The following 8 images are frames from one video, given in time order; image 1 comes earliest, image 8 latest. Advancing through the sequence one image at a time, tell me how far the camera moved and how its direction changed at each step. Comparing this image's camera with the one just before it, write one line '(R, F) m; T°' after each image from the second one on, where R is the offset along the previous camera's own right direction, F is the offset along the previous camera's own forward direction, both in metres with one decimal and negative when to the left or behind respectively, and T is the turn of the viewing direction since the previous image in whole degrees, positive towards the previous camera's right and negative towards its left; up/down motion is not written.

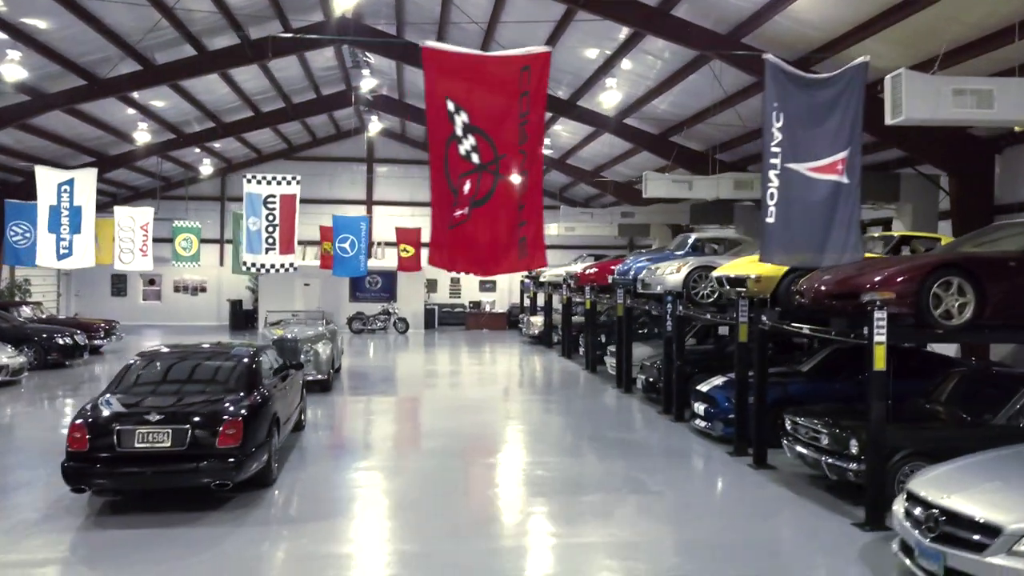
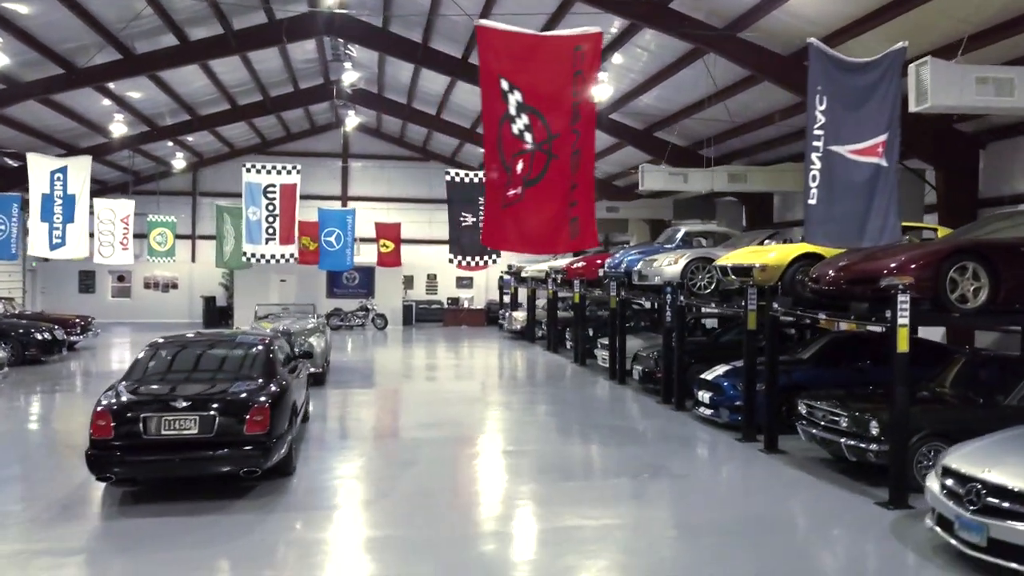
(-0.5, 0.0) m; +3°
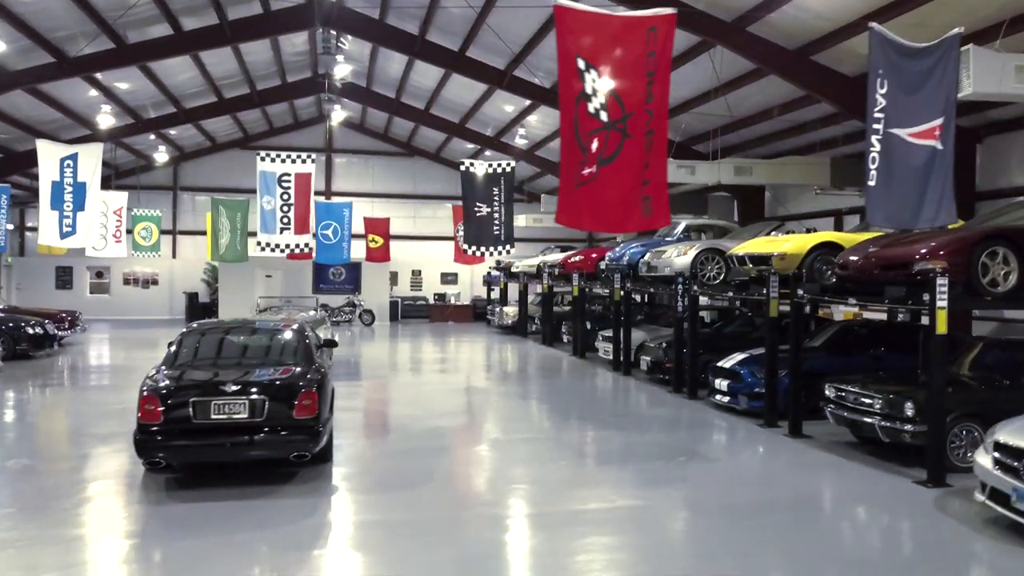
(-0.6, 0.0) m; +2°
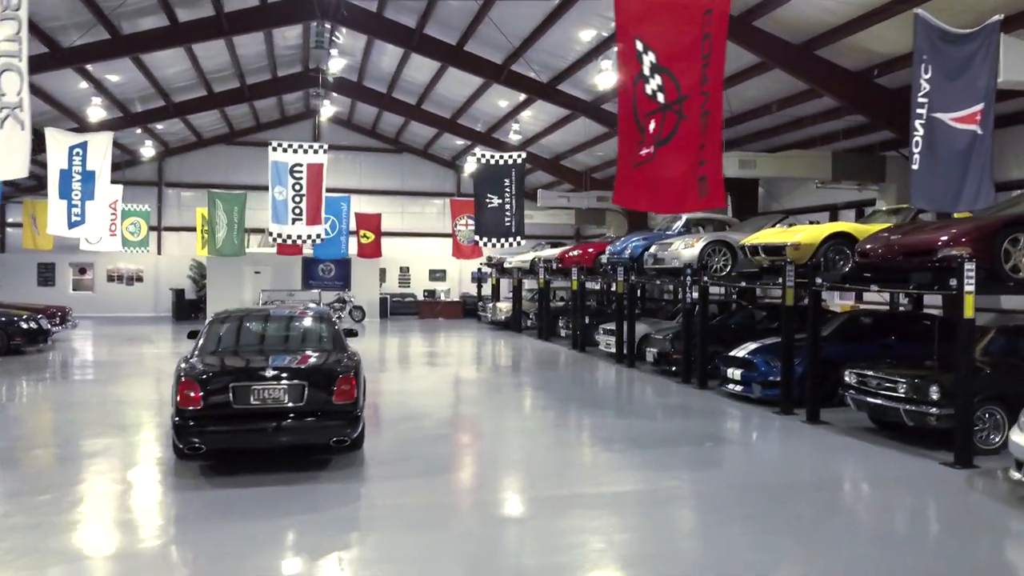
(-0.5, 0.0) m; +2°
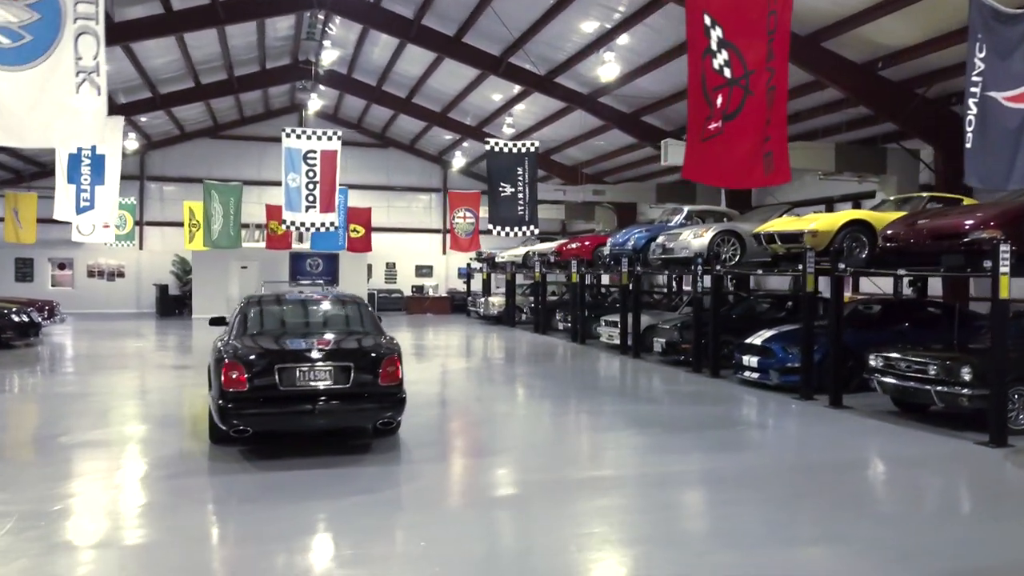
(-0.5, 0.0) m; +2°
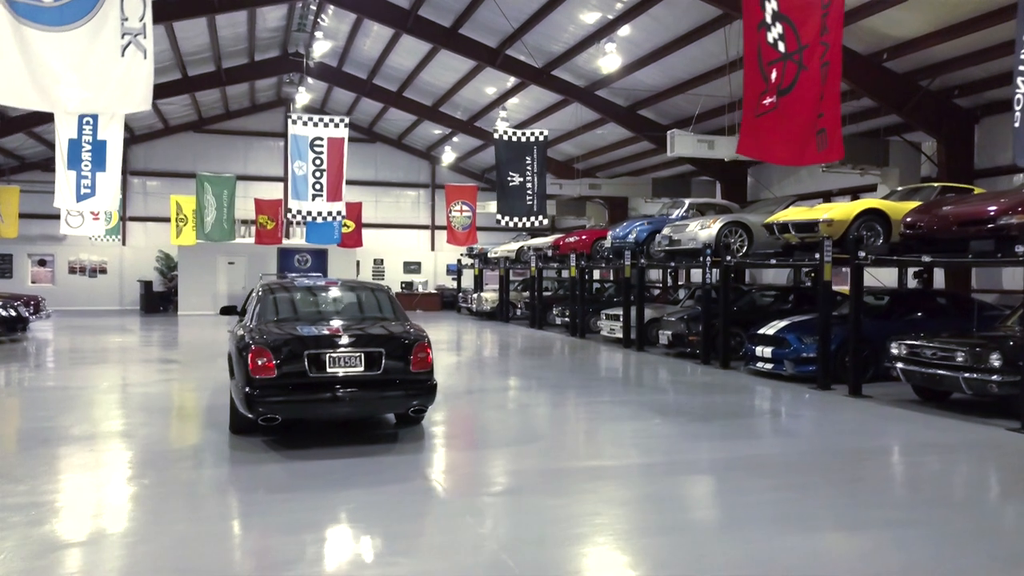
(-0.4, +0.1) m; +2°
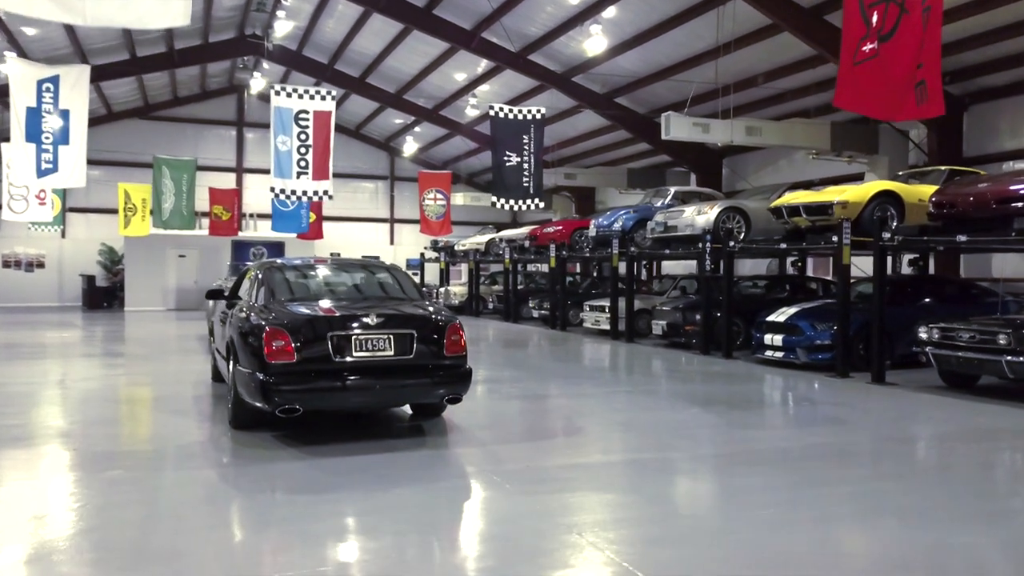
(-0.6, +0.6) m; +4°
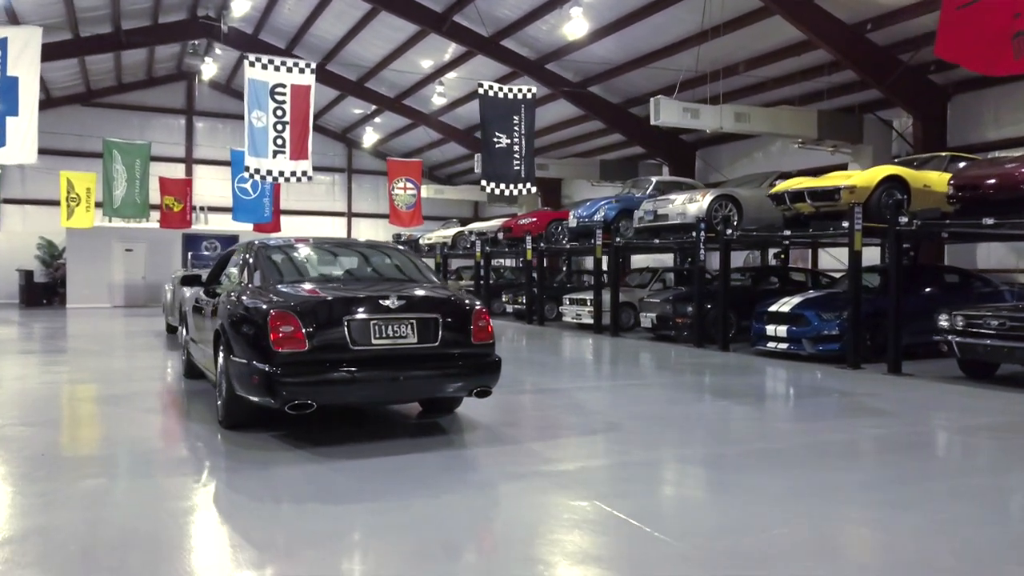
(-0.5, +0.6) m; +4°
